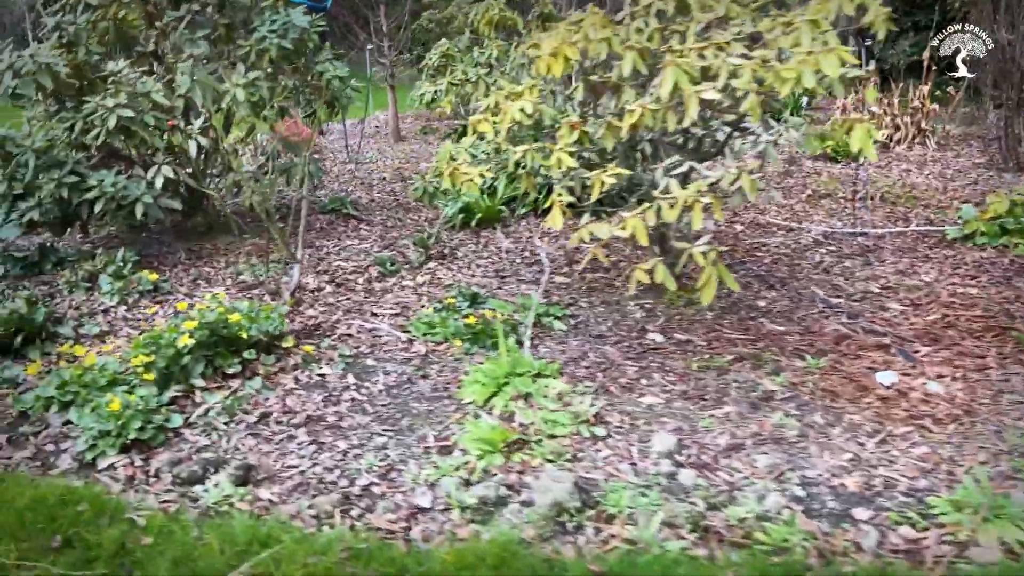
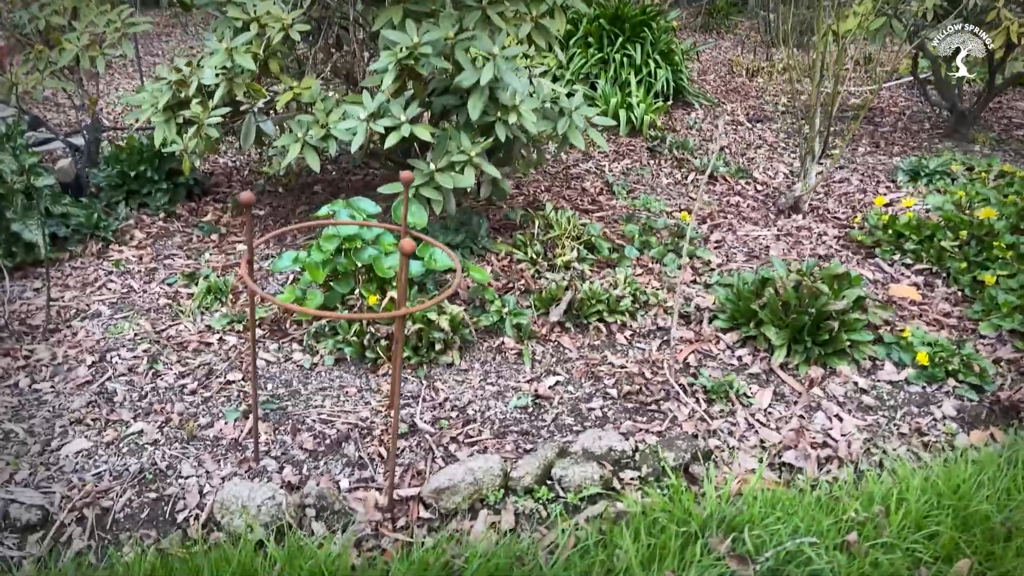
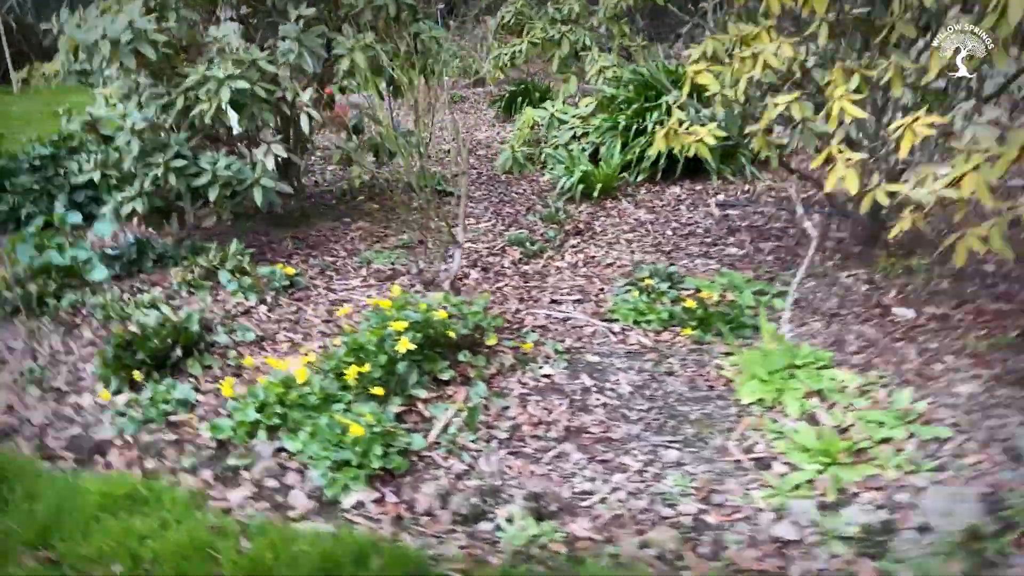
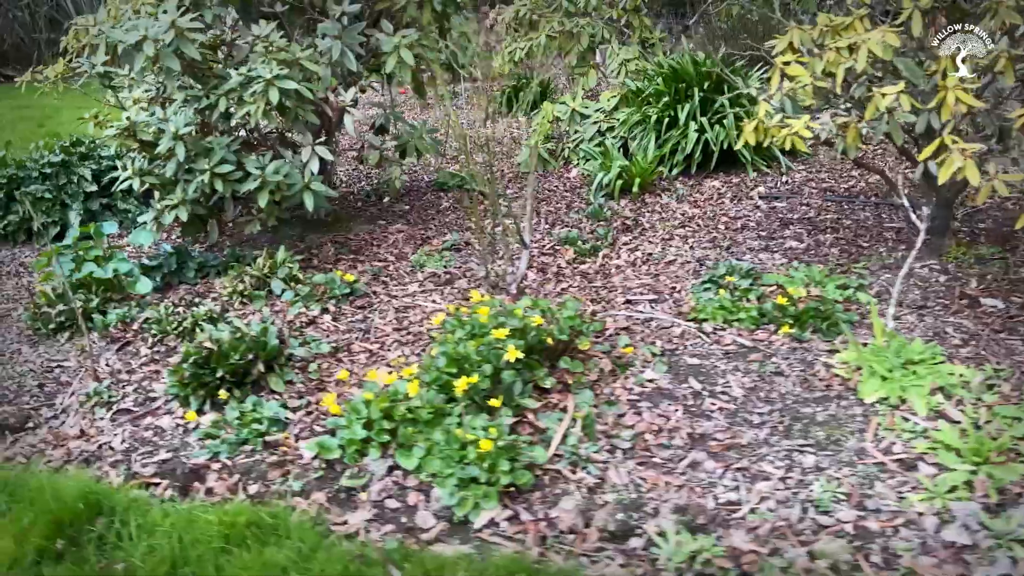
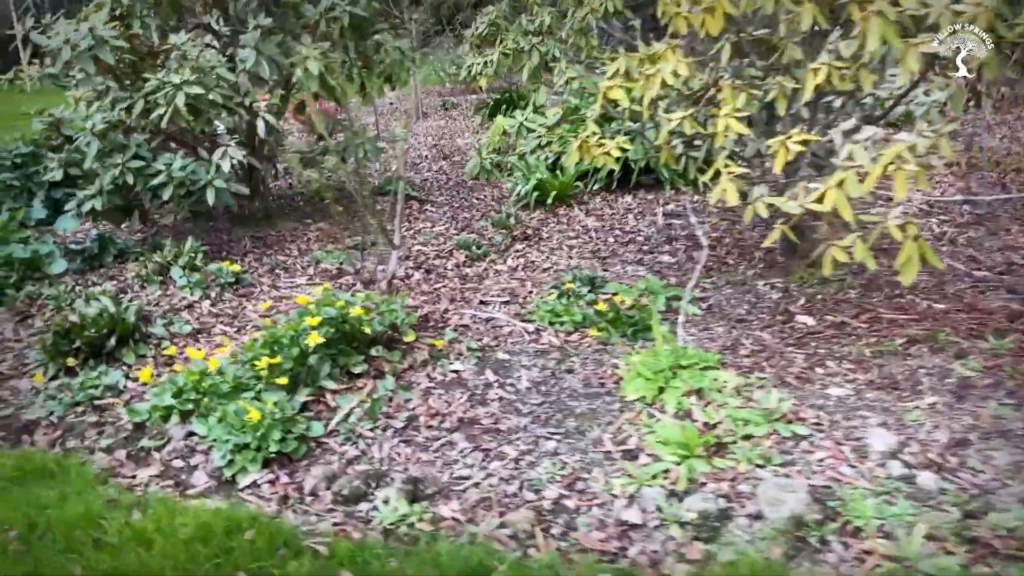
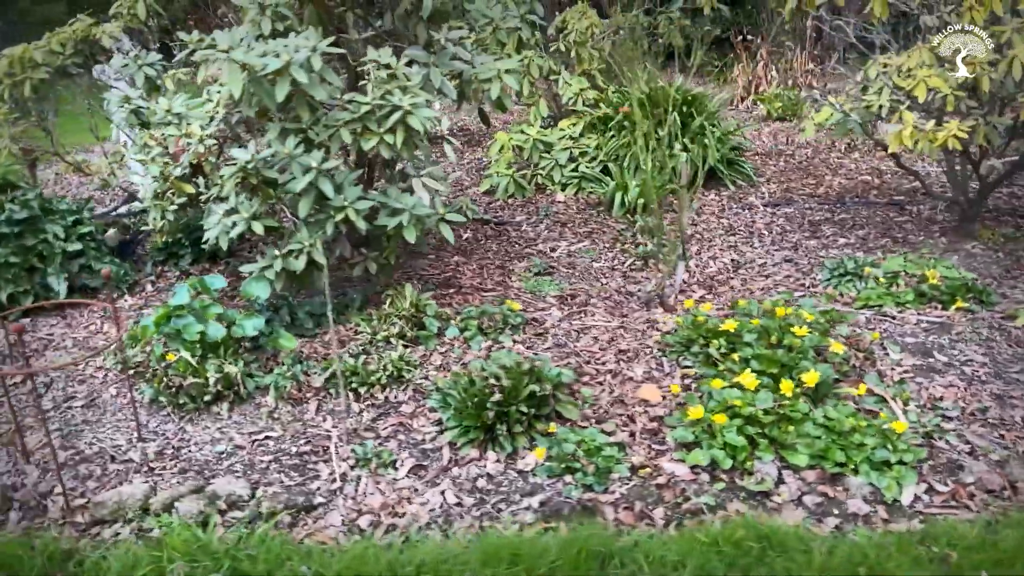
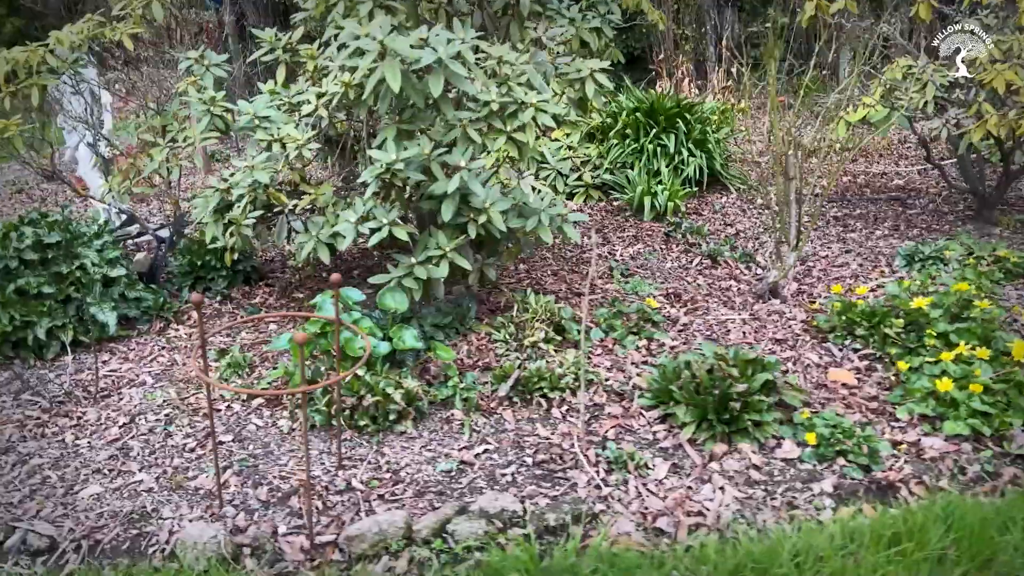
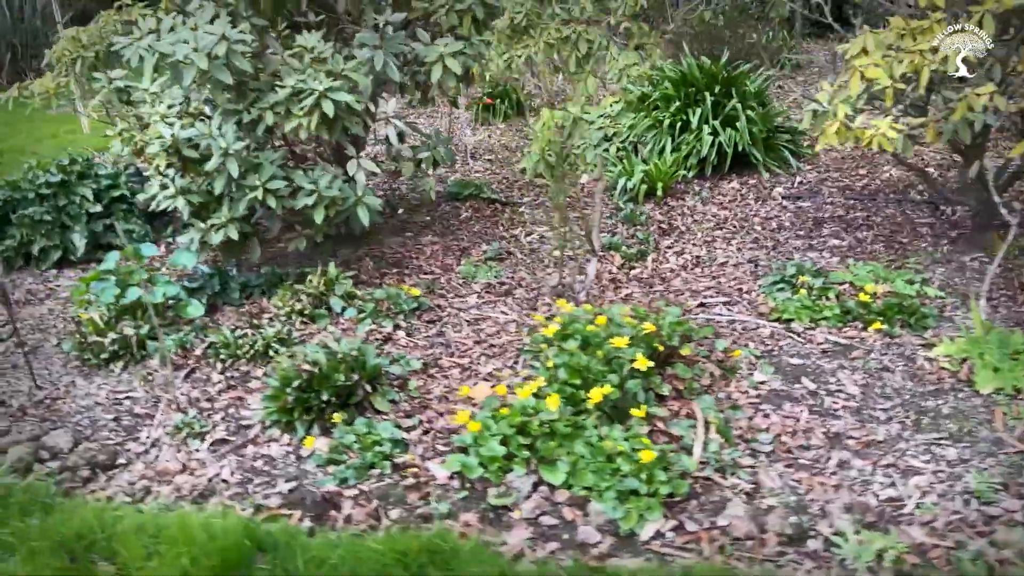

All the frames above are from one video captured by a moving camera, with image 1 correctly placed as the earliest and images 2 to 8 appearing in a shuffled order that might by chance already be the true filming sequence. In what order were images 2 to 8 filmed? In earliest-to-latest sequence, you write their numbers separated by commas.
5, 3, 4, 8, 6, 7, 2
